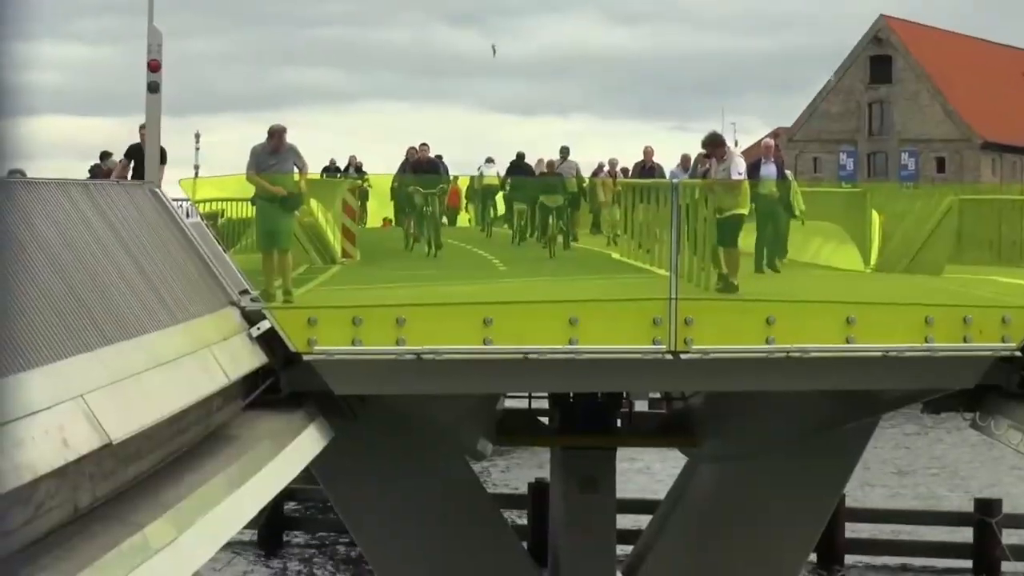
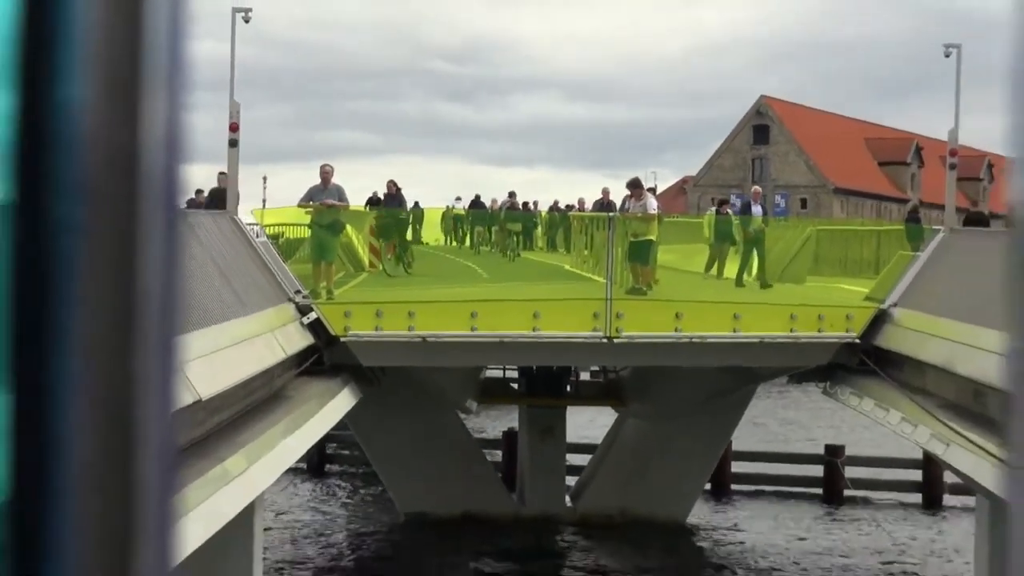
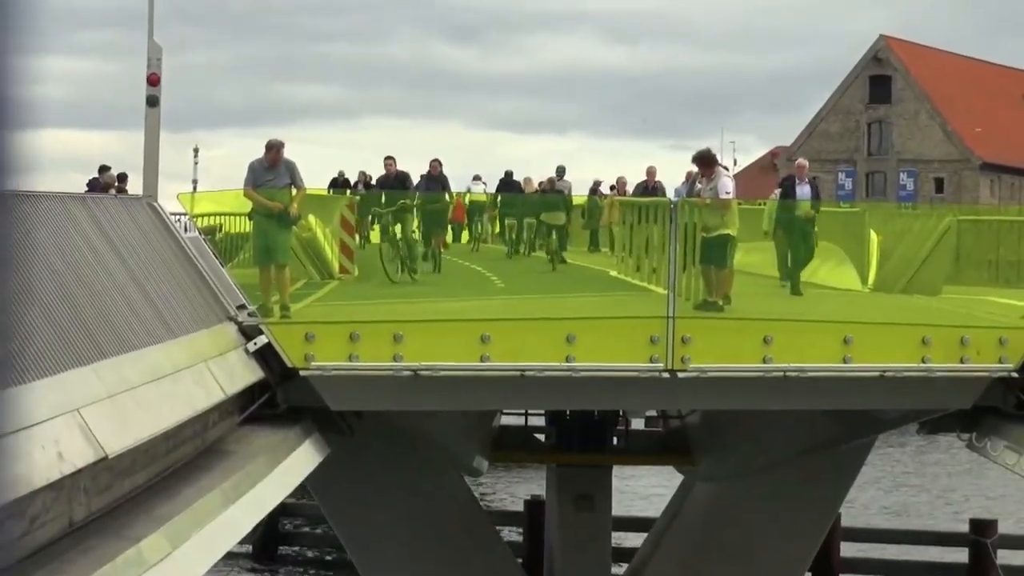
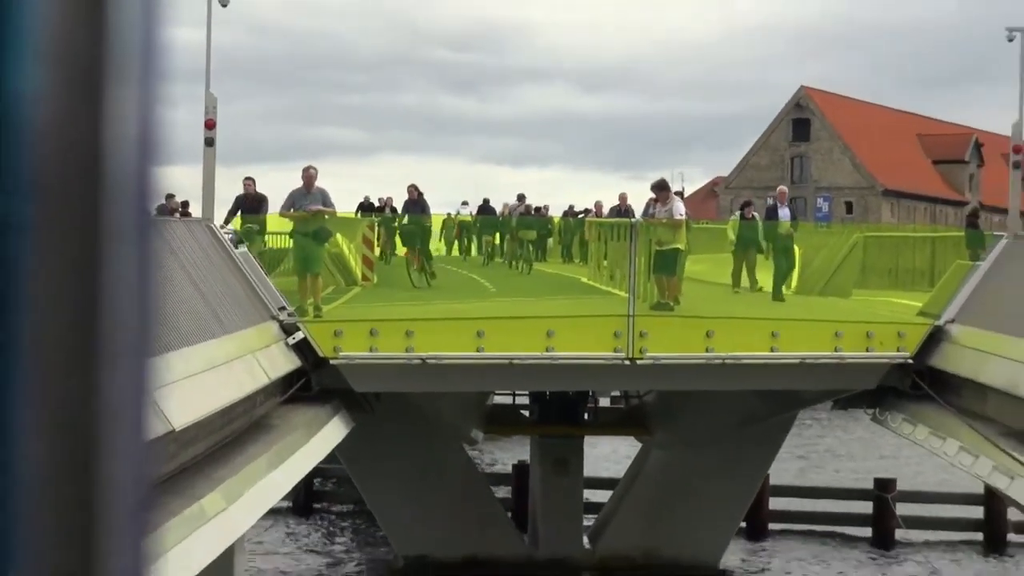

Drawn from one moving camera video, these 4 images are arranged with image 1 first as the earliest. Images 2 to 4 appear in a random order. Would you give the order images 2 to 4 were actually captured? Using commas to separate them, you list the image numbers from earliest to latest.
3, 4, 2
